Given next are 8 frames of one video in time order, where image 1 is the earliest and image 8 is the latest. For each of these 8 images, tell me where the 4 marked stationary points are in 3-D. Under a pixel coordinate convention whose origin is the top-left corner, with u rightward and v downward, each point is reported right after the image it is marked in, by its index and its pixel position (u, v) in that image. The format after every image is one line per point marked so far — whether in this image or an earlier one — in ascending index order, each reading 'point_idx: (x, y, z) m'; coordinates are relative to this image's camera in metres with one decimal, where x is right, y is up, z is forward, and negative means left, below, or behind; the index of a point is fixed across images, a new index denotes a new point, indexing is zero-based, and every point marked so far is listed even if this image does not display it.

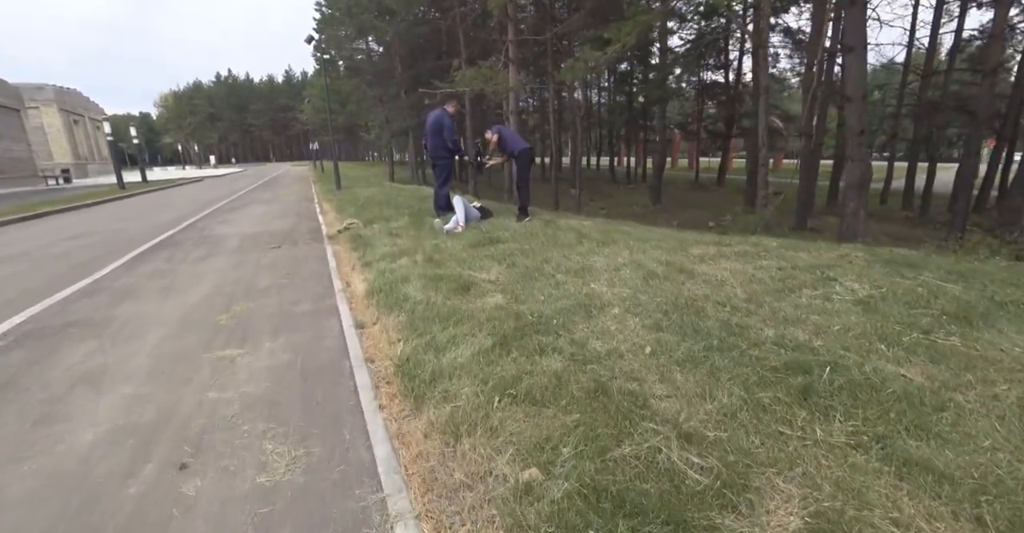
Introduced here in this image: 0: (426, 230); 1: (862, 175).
0: (-1.4, +0.5, +7.6) m
1: (+8.5, +2.2, +11.7) m
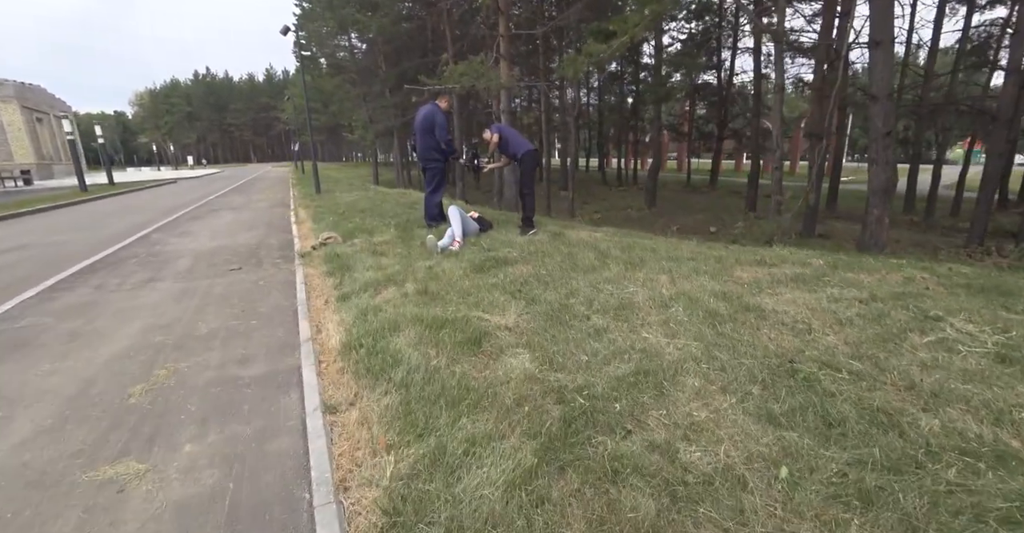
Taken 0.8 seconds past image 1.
0: (-1.3, +0.2, +6.4) m
1: (+8.5, +2.0, +10.8) m
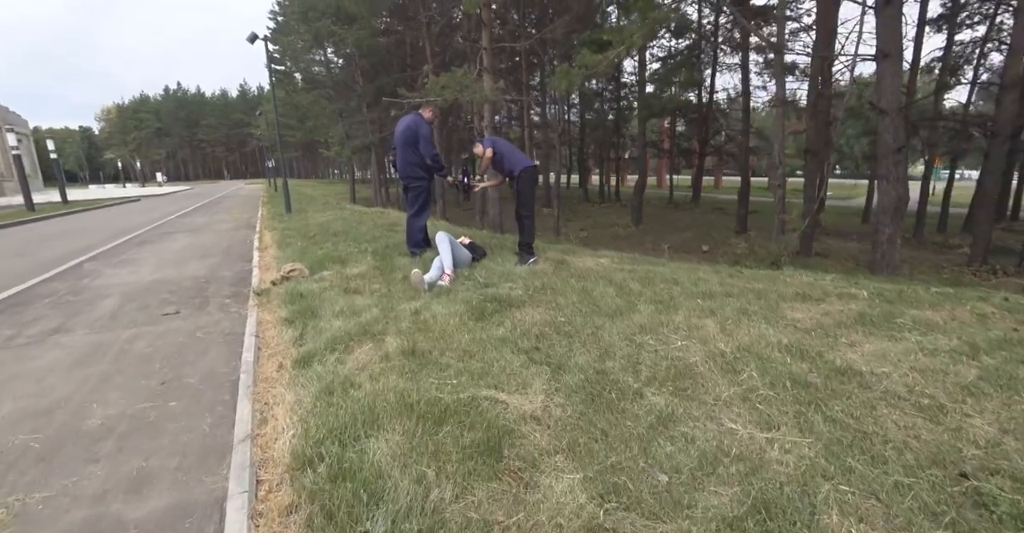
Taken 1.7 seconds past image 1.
0: (-1.3, -0.2, +5.4) m
1: (+8.3, +1.5, +10.2) m
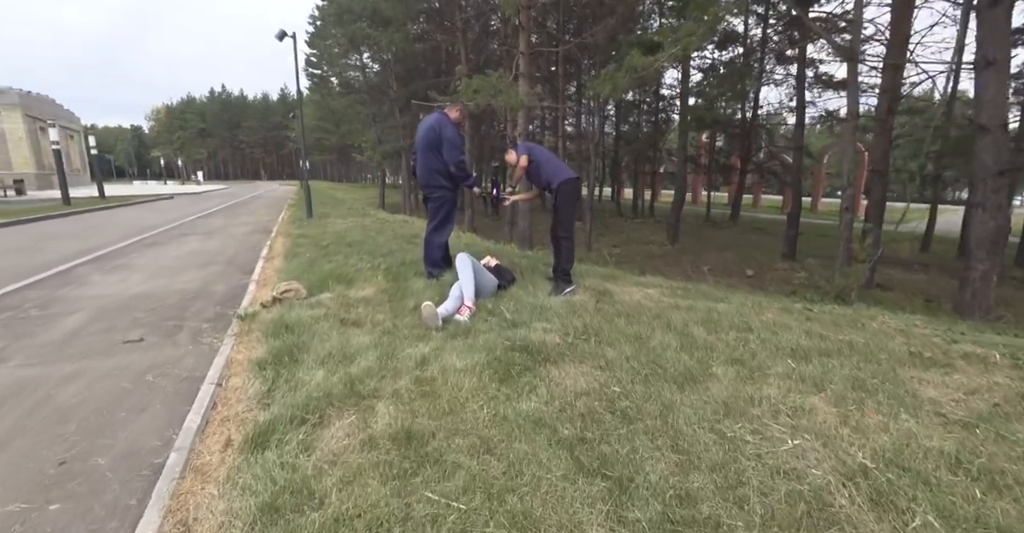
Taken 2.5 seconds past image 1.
0: (-1.0, -0.5, +4.4) m
1: (+8.9, +0.7, +8.8) m
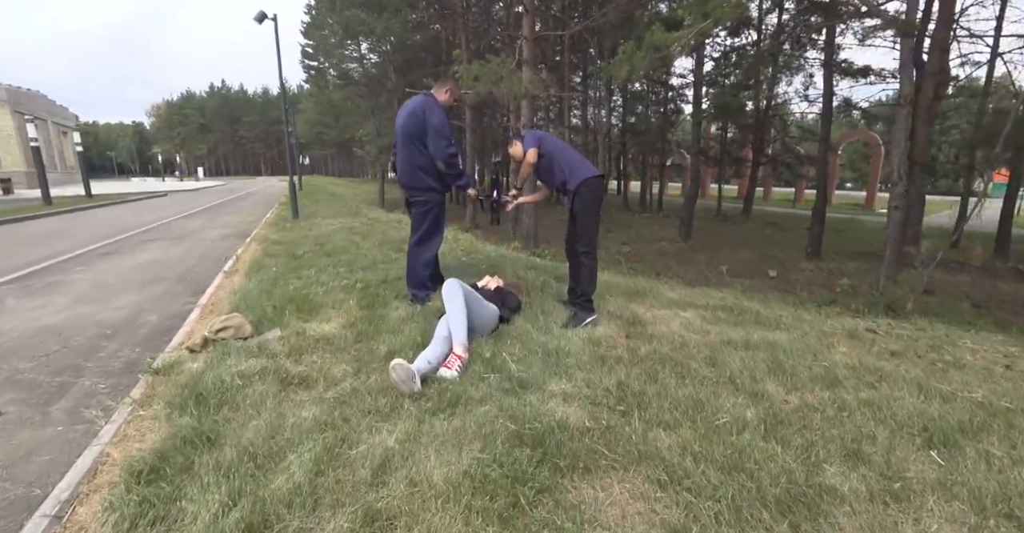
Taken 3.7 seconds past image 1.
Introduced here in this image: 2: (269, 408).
0: (-0.9, -0.7, +3.2) m
1: (+8.9, +0.6, +7.5) m
2: (-1.4, -0.8, +2.8) m
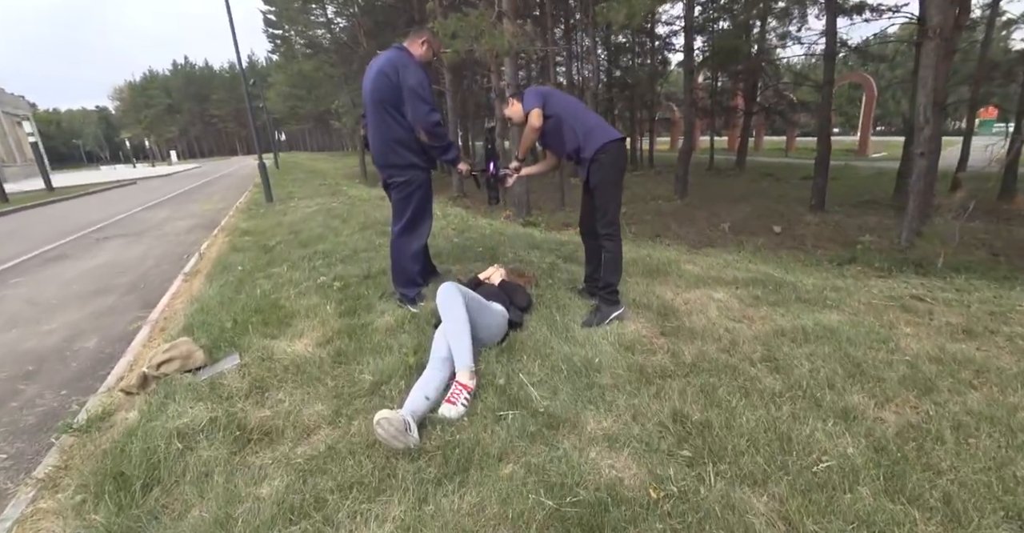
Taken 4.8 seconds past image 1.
0: (-0.8, -0.8, +2.5) m
1: (+8.9, +1.4, +6.9) m
2: (-1.3, -1.0, +2.1) m
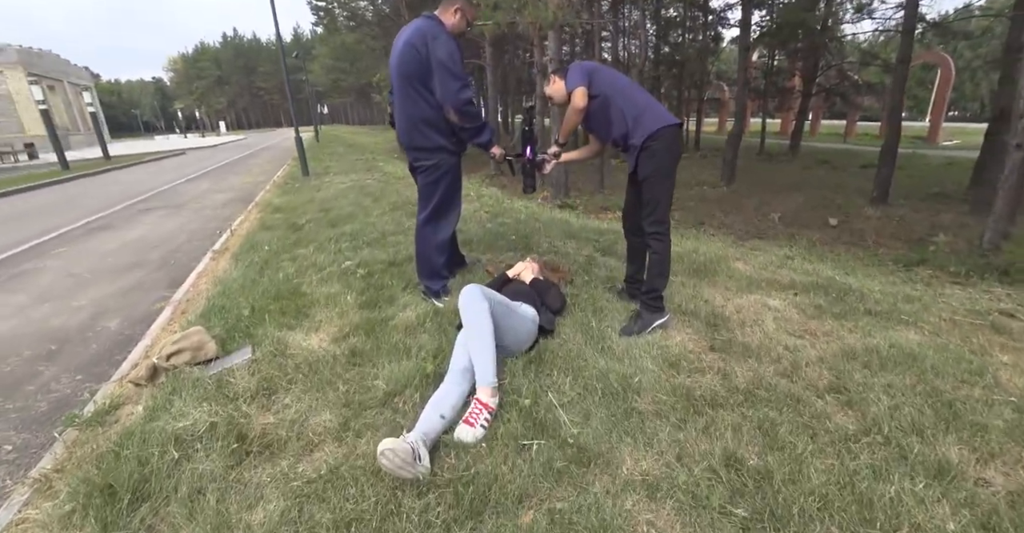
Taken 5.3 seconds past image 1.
0: (-0.7, -0.8, +2.3) m
1: (+9.4, +1.2, +5.8) m
2: (-1.2, -1.0, +1.9) m
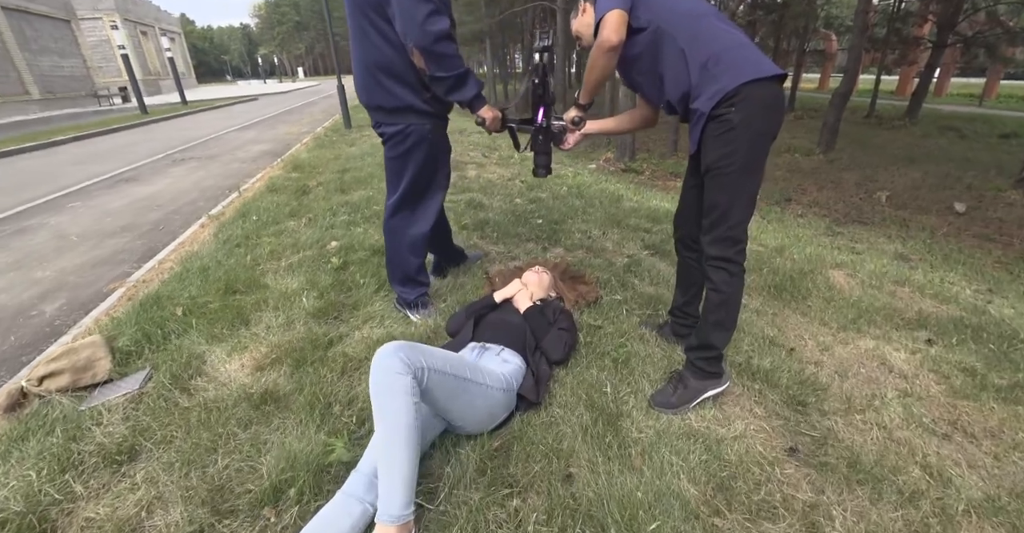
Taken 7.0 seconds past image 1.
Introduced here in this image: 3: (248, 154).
0: (-0.9, -0.9, +1.4) m
1: (+9.6, +0.6, +3.4) m
2: (-1.5, -1.1, +1.1) m
3: (-5.1, +2.2, +9.3) m
